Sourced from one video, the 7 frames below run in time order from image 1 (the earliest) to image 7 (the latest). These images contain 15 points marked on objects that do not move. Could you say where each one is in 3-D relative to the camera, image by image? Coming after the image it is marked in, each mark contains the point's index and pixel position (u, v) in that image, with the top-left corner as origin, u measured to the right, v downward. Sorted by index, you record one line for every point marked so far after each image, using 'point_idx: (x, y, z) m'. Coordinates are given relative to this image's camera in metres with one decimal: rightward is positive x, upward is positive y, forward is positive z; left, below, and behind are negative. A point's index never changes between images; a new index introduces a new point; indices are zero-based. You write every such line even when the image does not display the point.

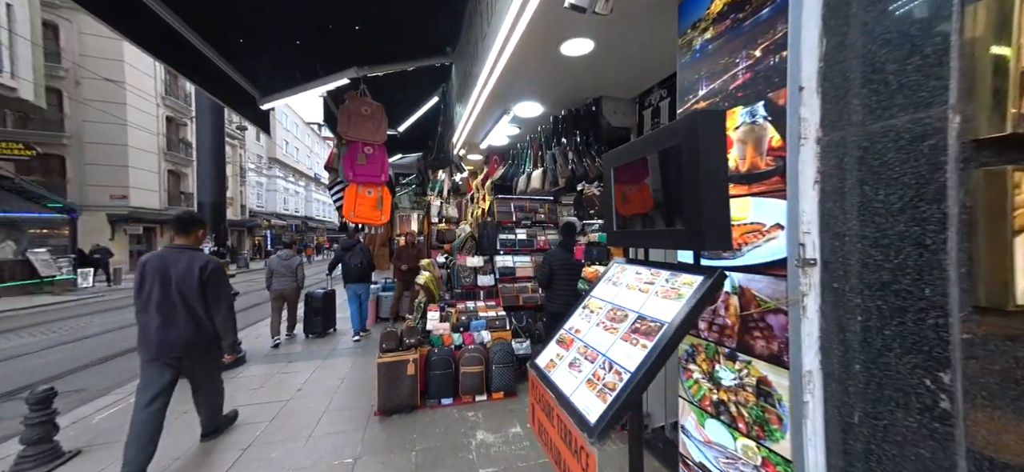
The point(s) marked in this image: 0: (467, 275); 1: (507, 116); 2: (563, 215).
0: (-0.5, -0.5, +4.4) m
1: (0.0, +1.0, +3.1) m
2: (+0.6, +0.3, +4.6) m
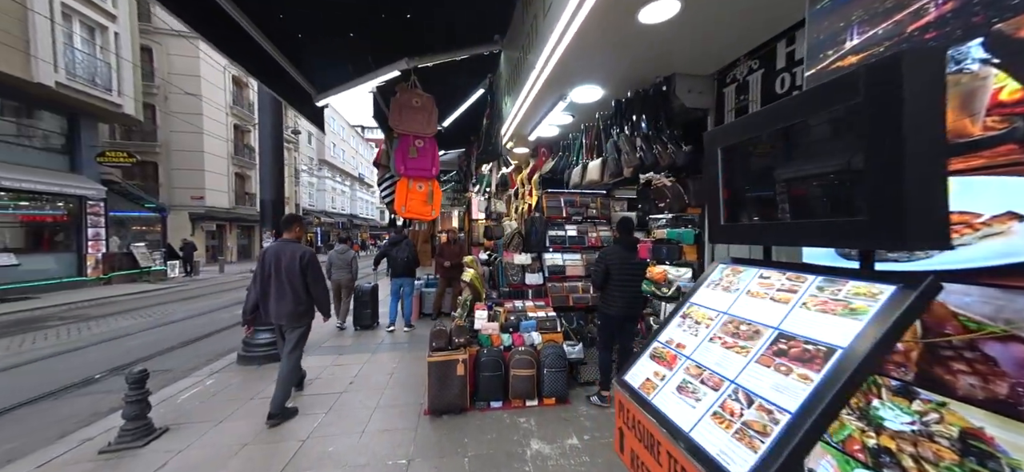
0: (0.0, -0.4, +4.2) m
1: (+0.4, +1.0, +2.9) m
2: (+1.2, +0.3, +4.3) m
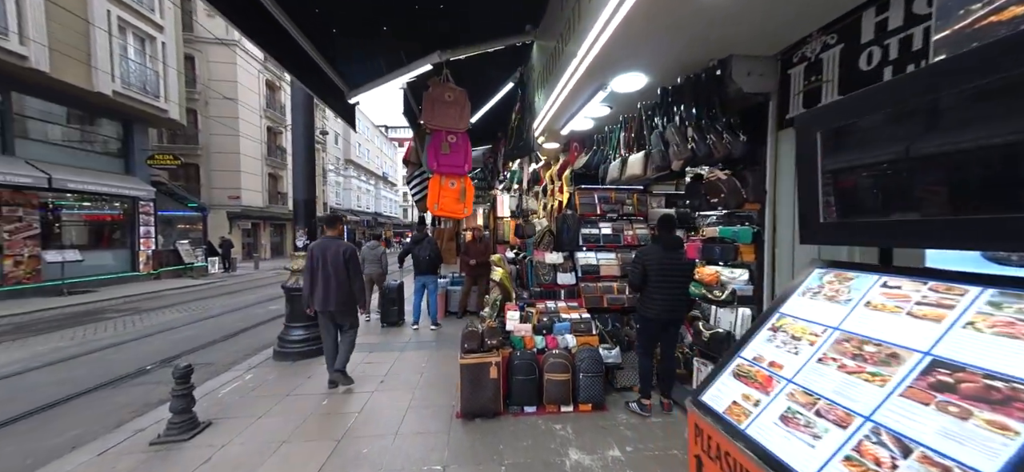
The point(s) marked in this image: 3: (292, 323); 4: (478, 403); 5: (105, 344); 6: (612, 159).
0: (+0.4, -0.4, +4.1) m
1: (+0.7, +1.0, +2.7) m
2: (+1.5, +0.3, +4.1) m
3: (-3.2, -1.3, +5.5) m
4: (-0.3, -1.4, +3.1) m
5: (-7.5, -2.0, +7.0) m
6: (+0.9, +0.7, +3.4) m
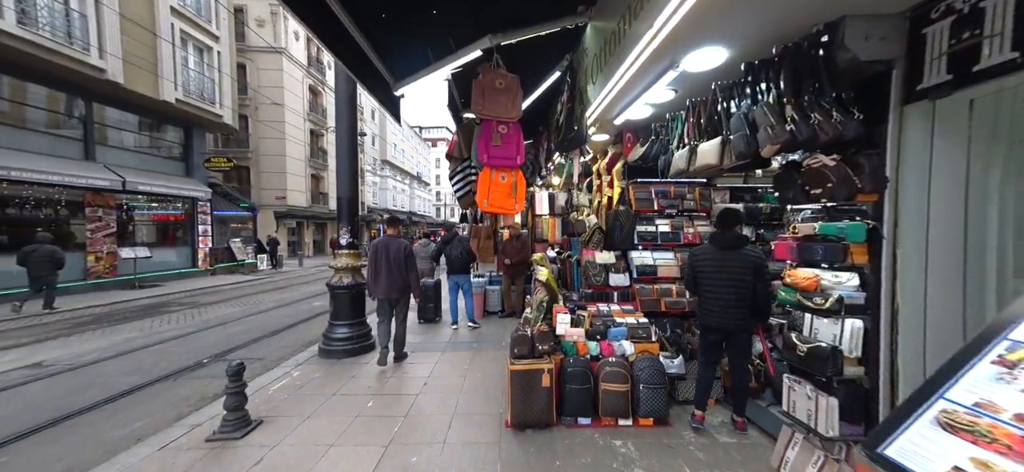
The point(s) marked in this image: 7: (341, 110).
0: (+0.9, -0.4, +3.8) m
1: (+1.0, +1.0, +2.4) m
2: (+2.0, +0.3, +3.7) m
3: (-2.6, -1.2, +5.5) m
4: (+0.1, -1.4, +2.9) m
5: (-6.8, -2.0, +7.4) m
6: (+1.3, +0.7, +3.1) m
7: (-2.6, +1.9, +5.8) m
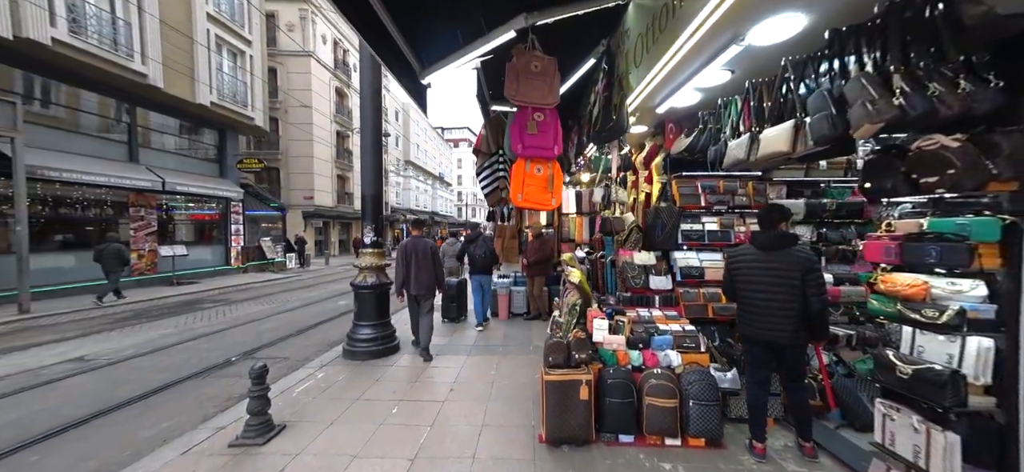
0: (+1.2, -0.4, +3.5) m
1: (+1.2, +1.1, +2.1) m
2: (+2.3, +0.3, +3.3) m
3: (-2.2, -1.2, +5.4) m
4: (+0.4, -1.4, +2.7) m
5: (-6.2, -1.9, +7.5) m
6: (+1.6, +0.7, +2.8) m
7: (-2.2, +2.0, +5.7) m
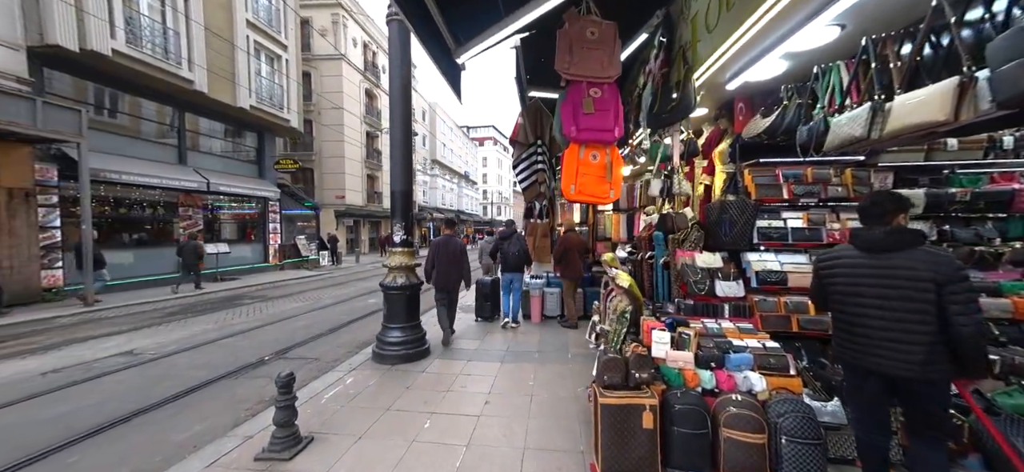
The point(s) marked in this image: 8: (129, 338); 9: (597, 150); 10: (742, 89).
0: (+1.5, -0.4, +3.0) m
1: (+1.5, +1.1, +1.7) m
2: (+2.7, +0.4, +2.8) m
3: (-1.7, -1.2, +5.1) m
4: (+0.7, -1.3, +2.2) m
5: (-5.6, -1.9, +7.6) m
6: (+1.9, +0.7, +2.2) m
7: (-1.7, +2.0, +5.5) m
8: (-7.2, -1.9, +7.0) m
9: (+0.5, +0.5, +2.2) m
10: (+1.8, +1.1, +2.9) m
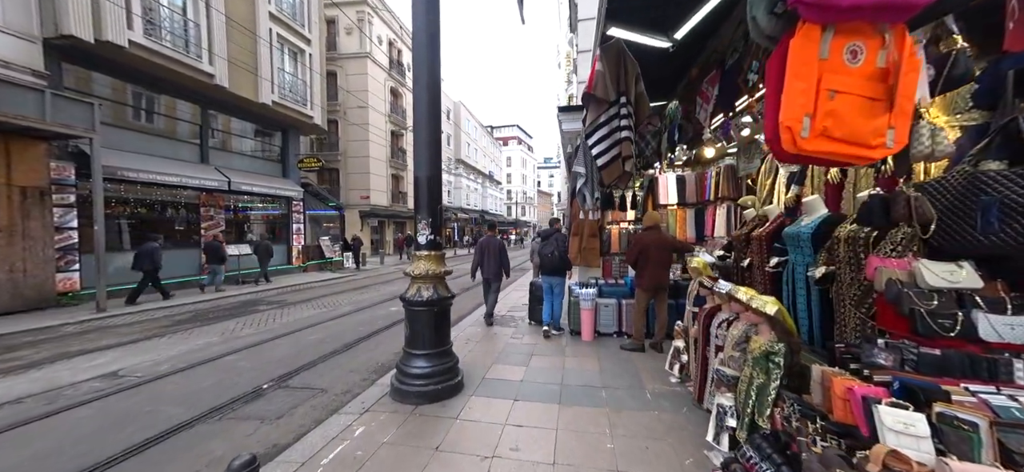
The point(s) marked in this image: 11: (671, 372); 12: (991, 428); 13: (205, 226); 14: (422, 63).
0: (+2.0, -0.3, +1.7) m
1: (+1.9, +1.1, +0.3) m
2: (+3.1, +0.4, +1.4) m
3: (-1.0, -1.2, +4.0) m
4: (+1.1, -1.3, +1.0) m
5: (-4.8, -1.9, +6.7) m
6: (+2.3, +0.7, +0.9) m
7: (-1.1, +2.0, +4.3) m
8: (-6.5, -1.9, +6.2) m
9: (+0.9, +0.5, +1.0) m
10: (+2.2, +1.1, +1.6) m
11: (+1.8, -1.6, +4.3) m
12: (+1.8, -0.7, +1.4) m
13: (-10.7, +0.4, +13.0) m
14: (-1.0, +2.0, +4.3) m
